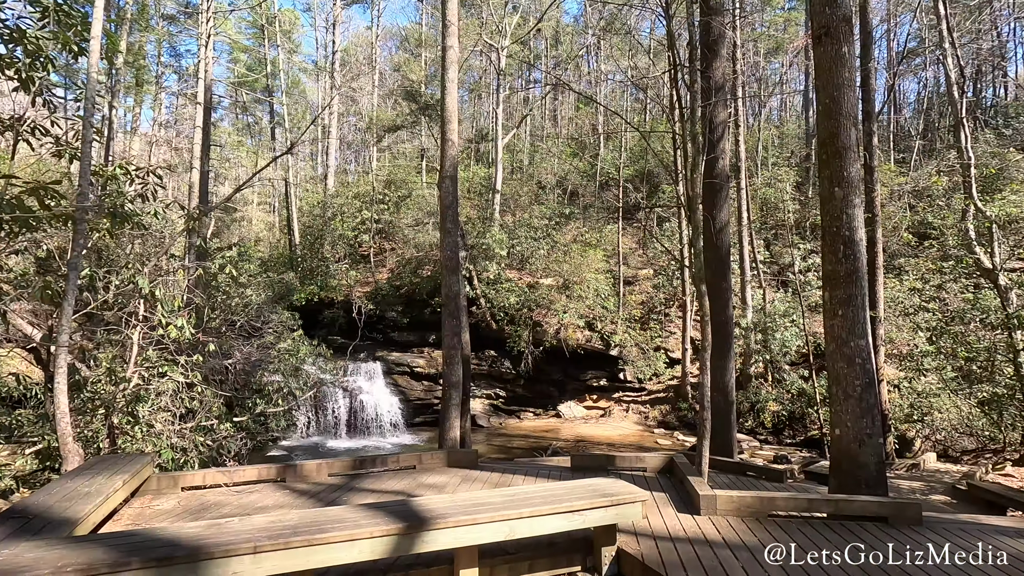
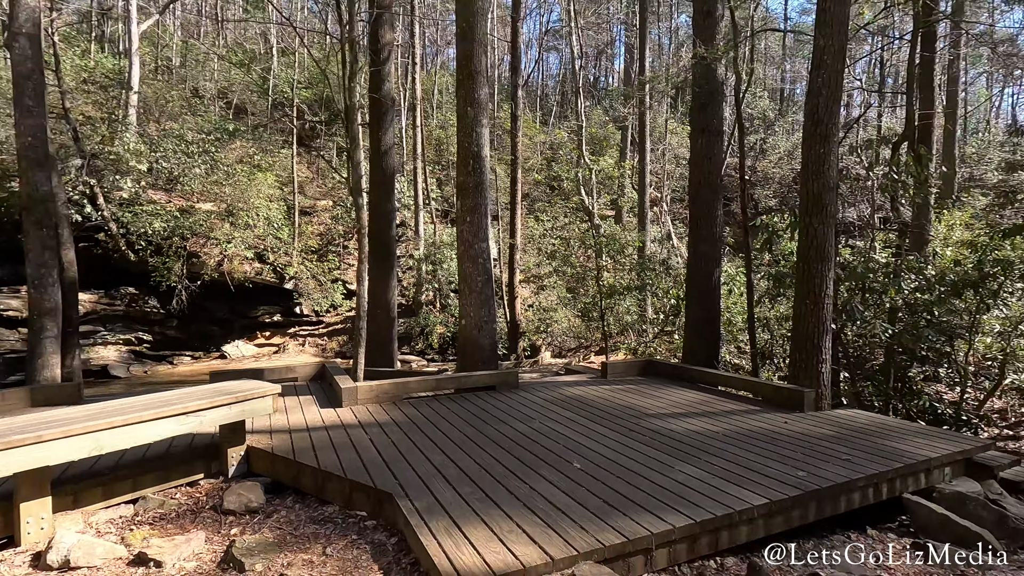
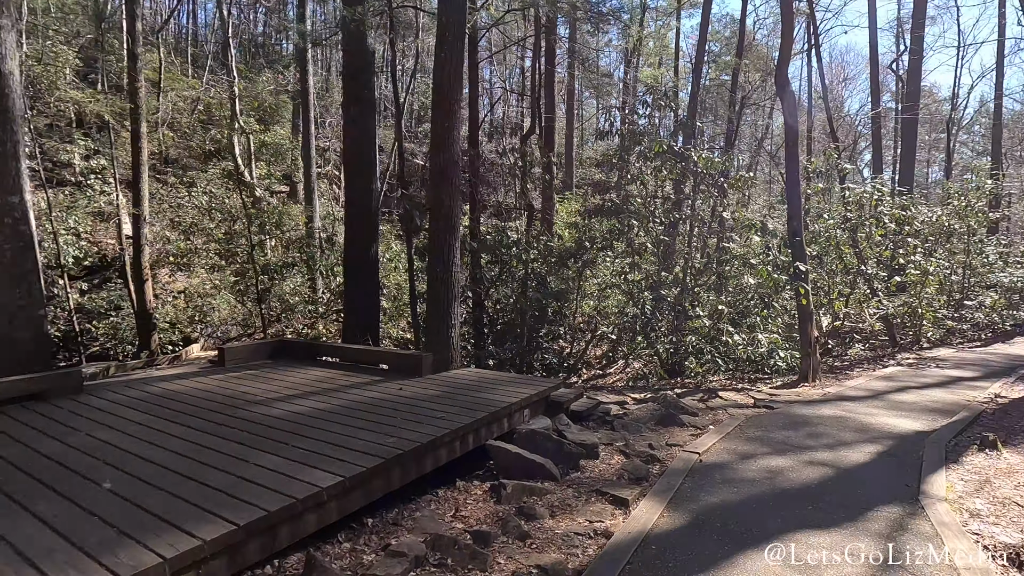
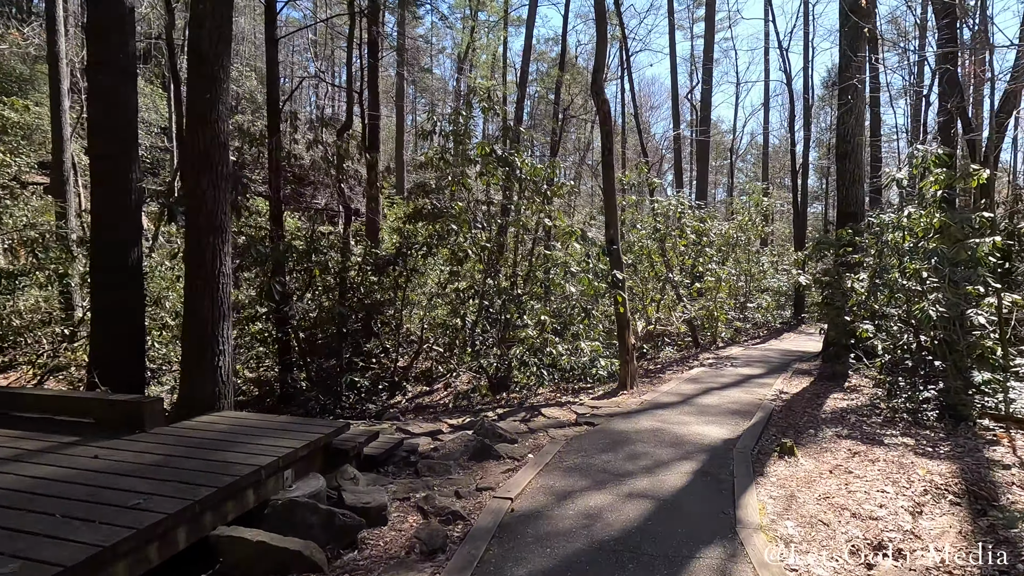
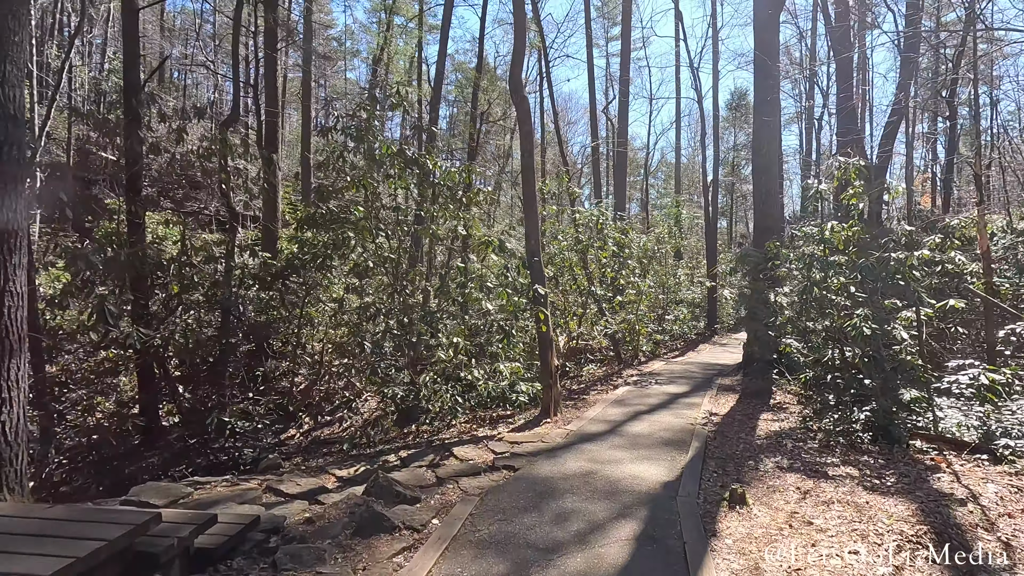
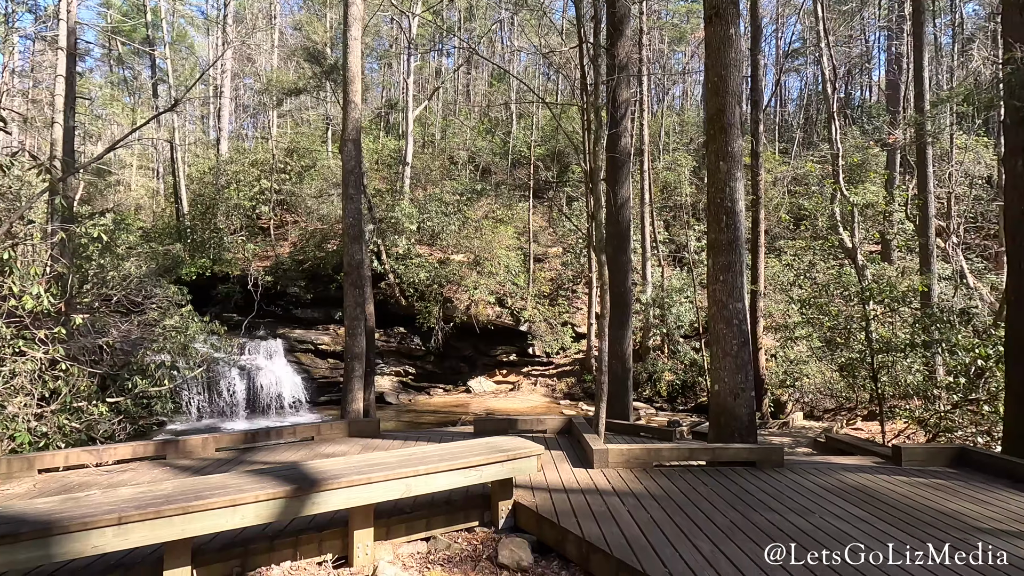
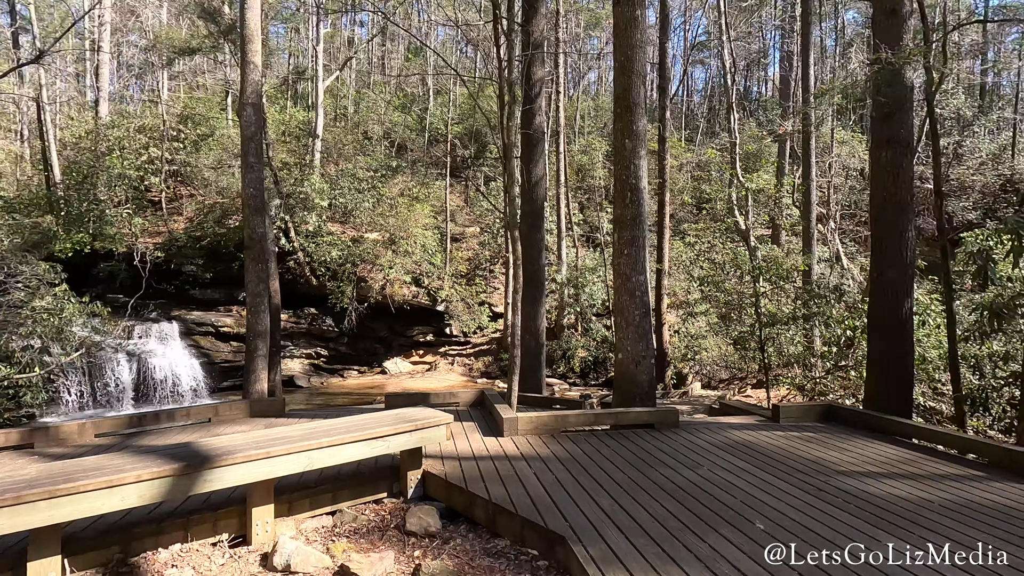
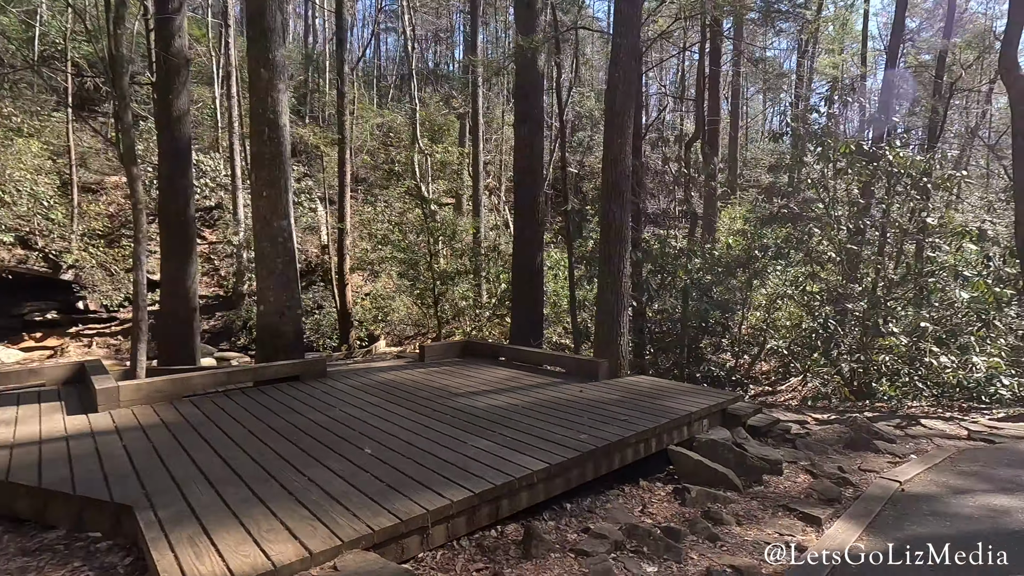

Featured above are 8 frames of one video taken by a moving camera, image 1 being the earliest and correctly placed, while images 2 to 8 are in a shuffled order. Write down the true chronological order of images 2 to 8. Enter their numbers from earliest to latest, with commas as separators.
6, 7, 2, 8, 3, 4, 5
